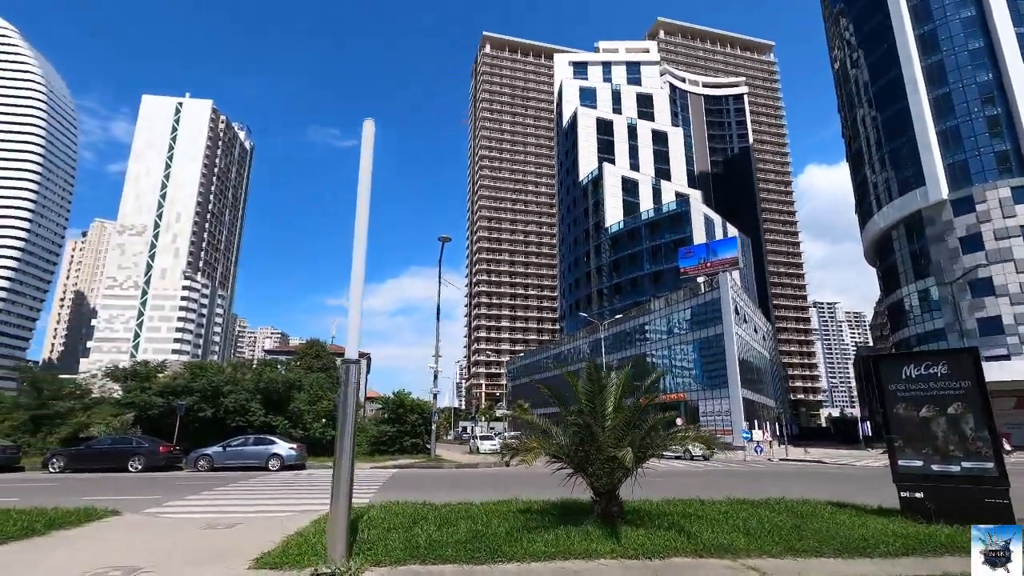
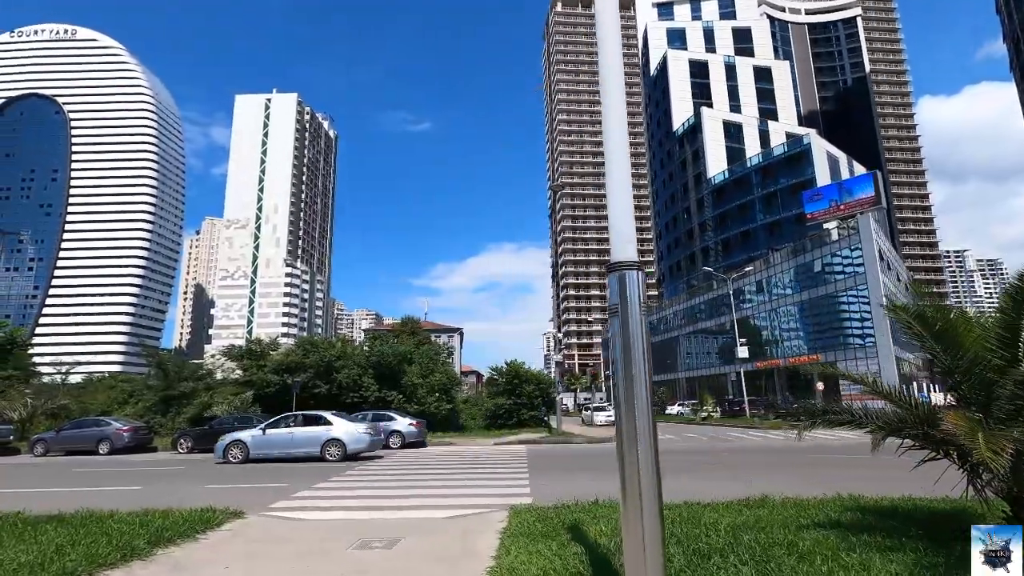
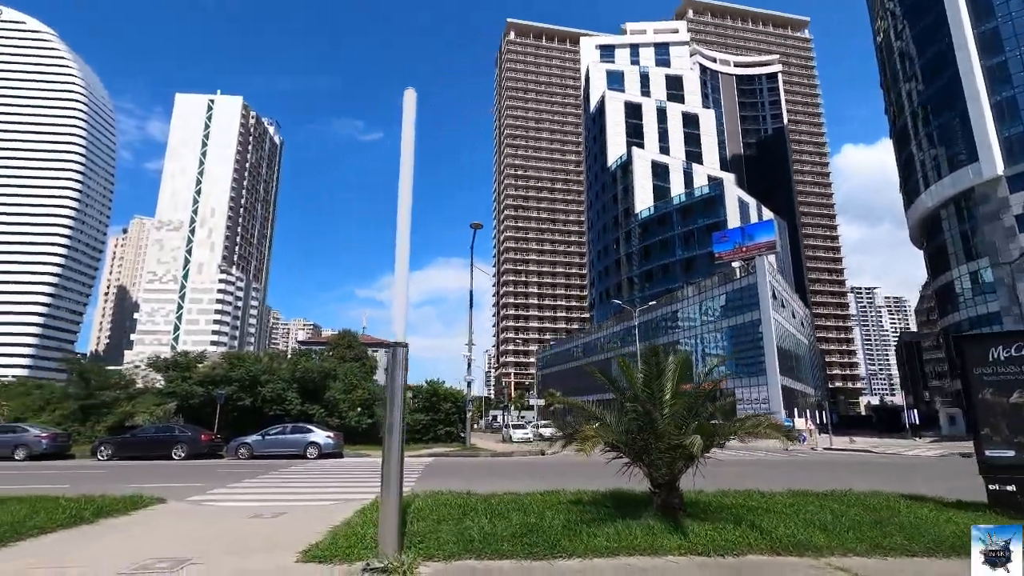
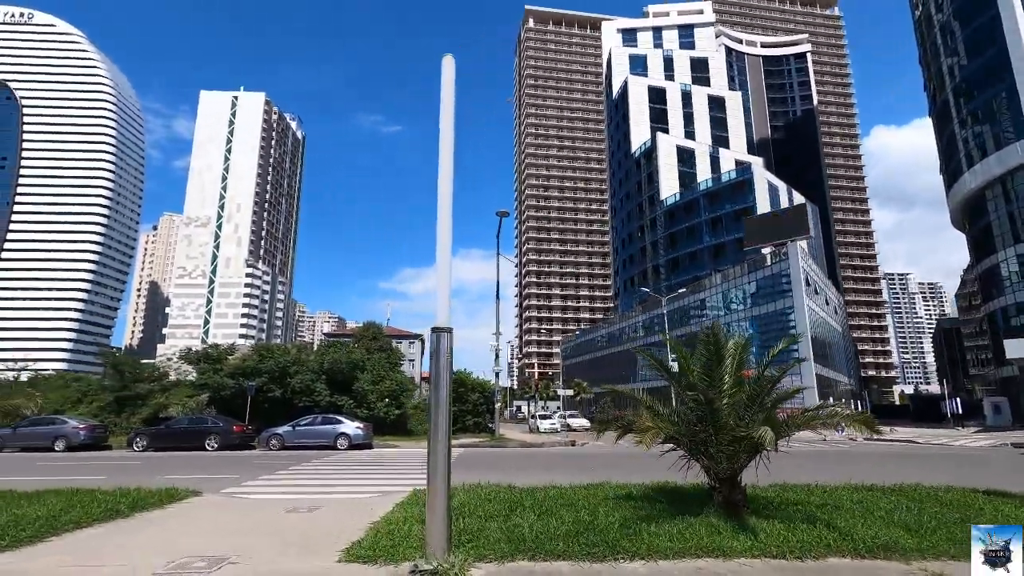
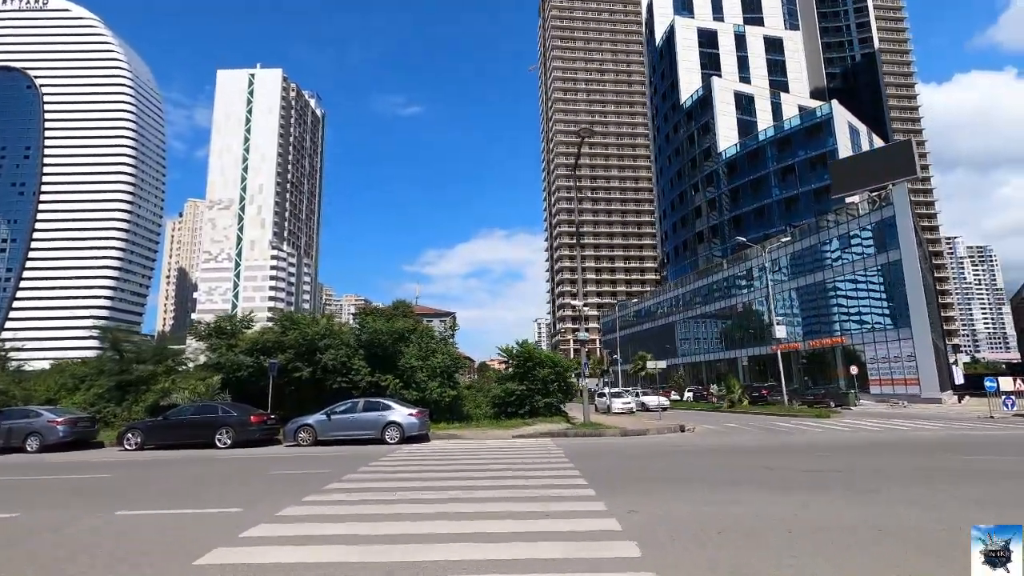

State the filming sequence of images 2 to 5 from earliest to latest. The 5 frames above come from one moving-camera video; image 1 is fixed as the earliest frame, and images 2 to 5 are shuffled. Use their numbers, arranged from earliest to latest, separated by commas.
3, 4, 2, 5
